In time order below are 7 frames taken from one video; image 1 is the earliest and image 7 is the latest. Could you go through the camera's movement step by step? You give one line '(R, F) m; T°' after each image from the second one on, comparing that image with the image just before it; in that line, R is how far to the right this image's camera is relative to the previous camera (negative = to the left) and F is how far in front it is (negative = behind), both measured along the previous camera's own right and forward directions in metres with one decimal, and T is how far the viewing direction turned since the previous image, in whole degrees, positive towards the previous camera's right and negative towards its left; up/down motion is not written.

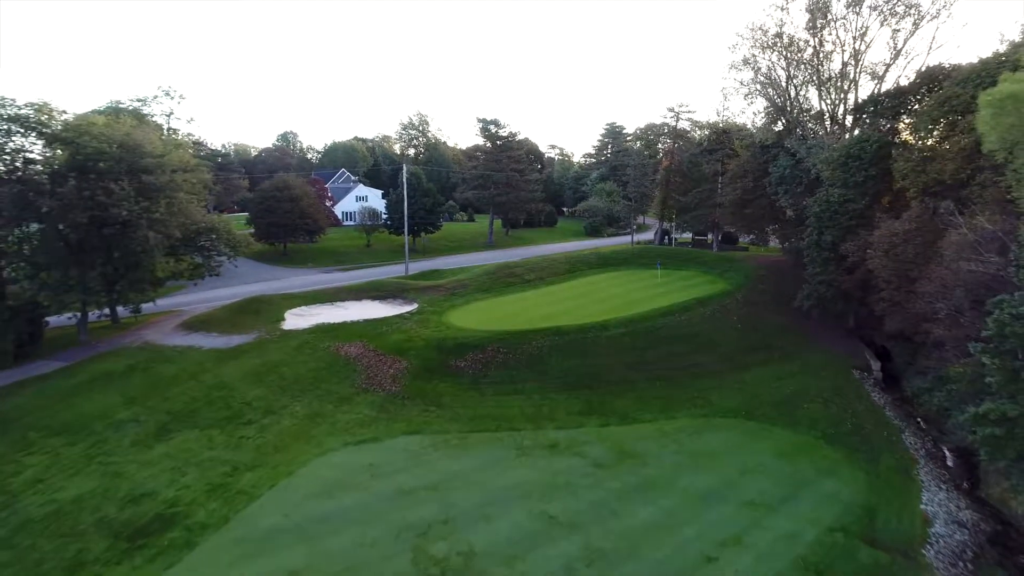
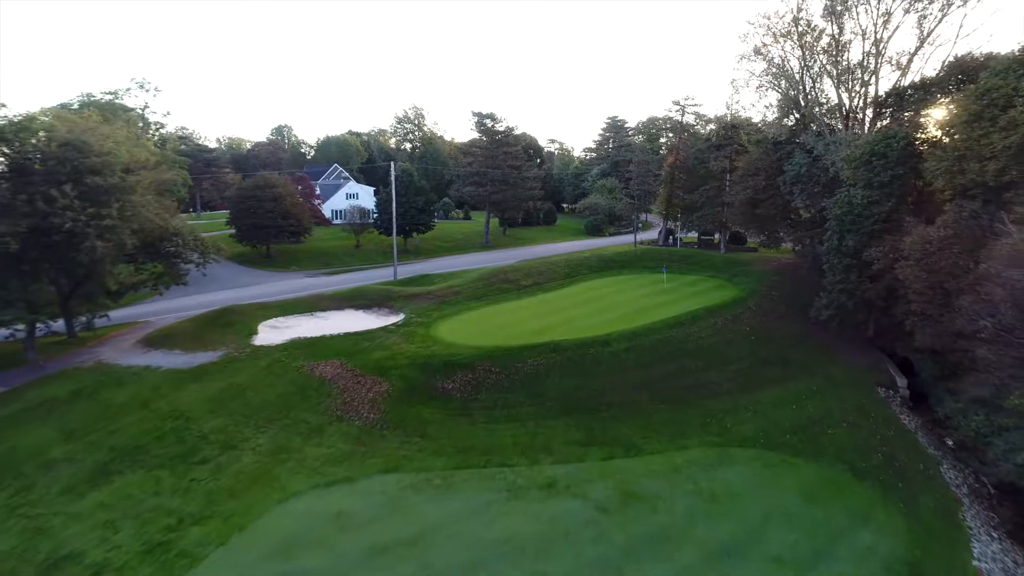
(+0.2, +2.0) m; 0°
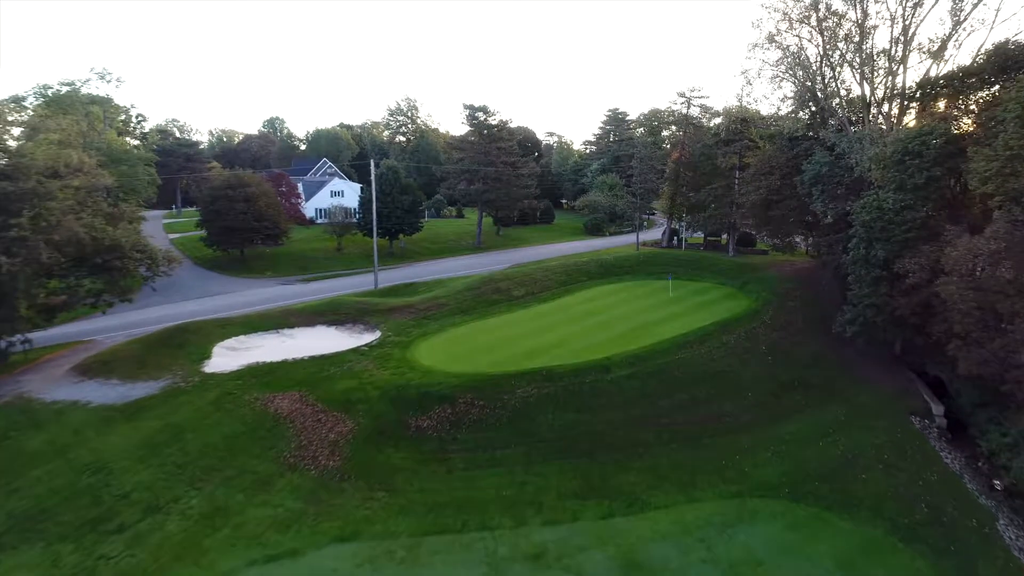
(+0.3, +2.5) m; 0°
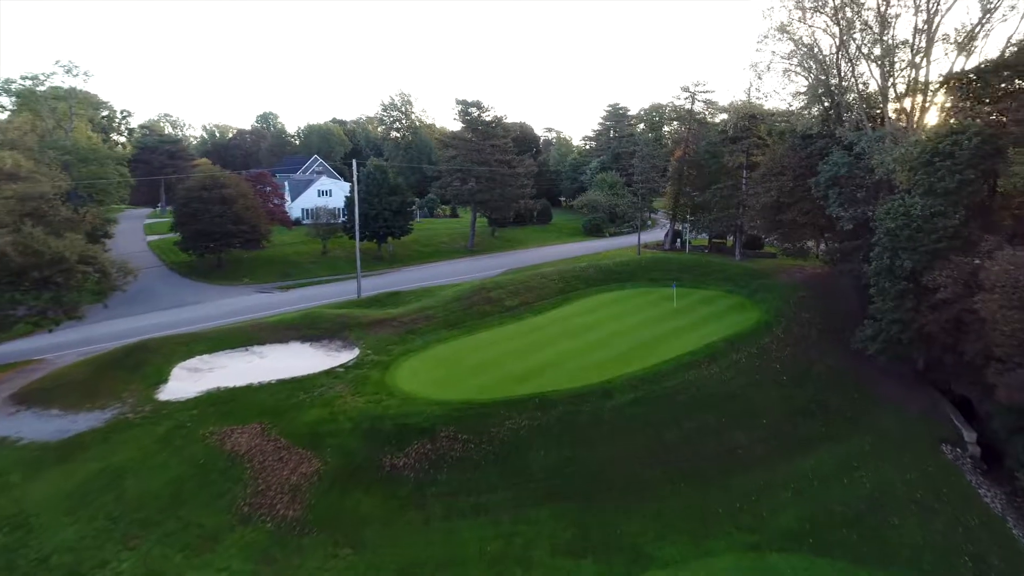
(+0.2, +1.8) m; 0°
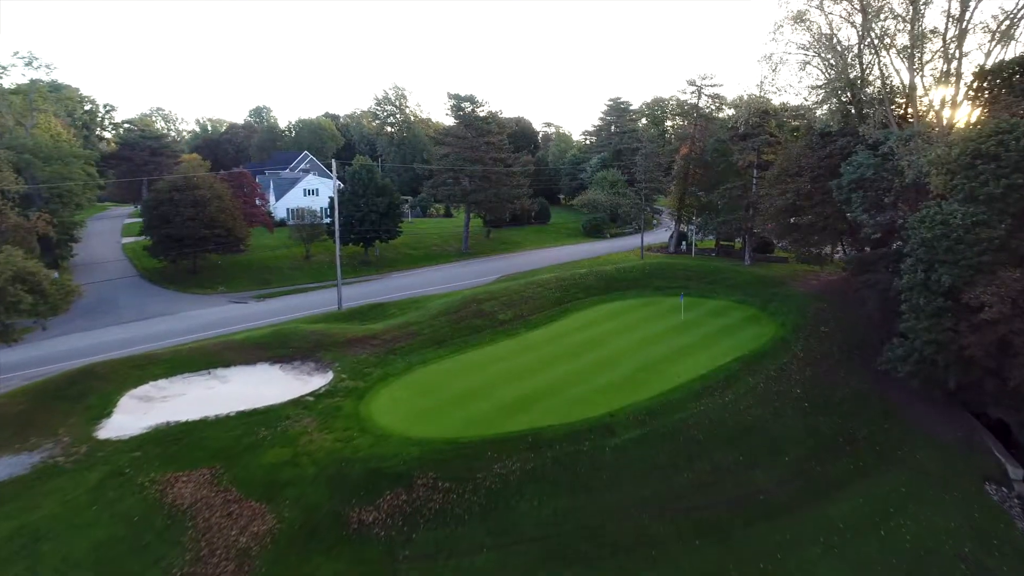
(+0.2, +2.0) m; 0°
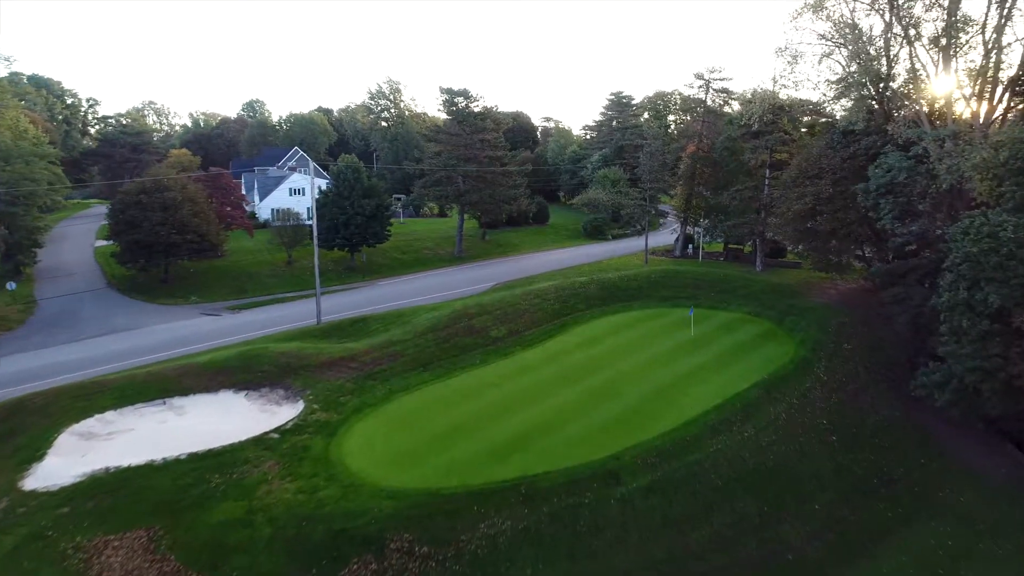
(+0.2, +1.9) m; 0°
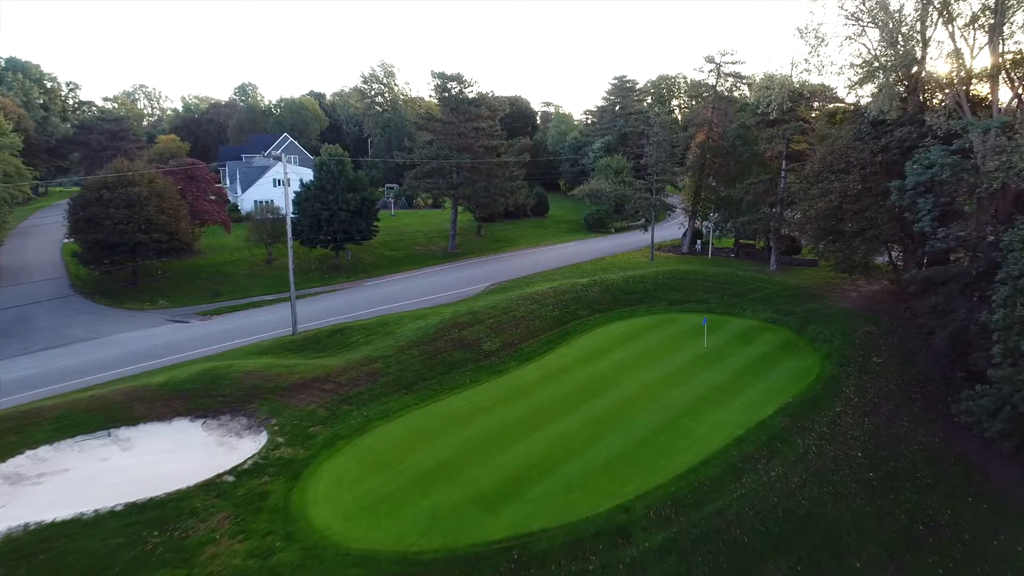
(+0.1, +2.0) m; 0°
